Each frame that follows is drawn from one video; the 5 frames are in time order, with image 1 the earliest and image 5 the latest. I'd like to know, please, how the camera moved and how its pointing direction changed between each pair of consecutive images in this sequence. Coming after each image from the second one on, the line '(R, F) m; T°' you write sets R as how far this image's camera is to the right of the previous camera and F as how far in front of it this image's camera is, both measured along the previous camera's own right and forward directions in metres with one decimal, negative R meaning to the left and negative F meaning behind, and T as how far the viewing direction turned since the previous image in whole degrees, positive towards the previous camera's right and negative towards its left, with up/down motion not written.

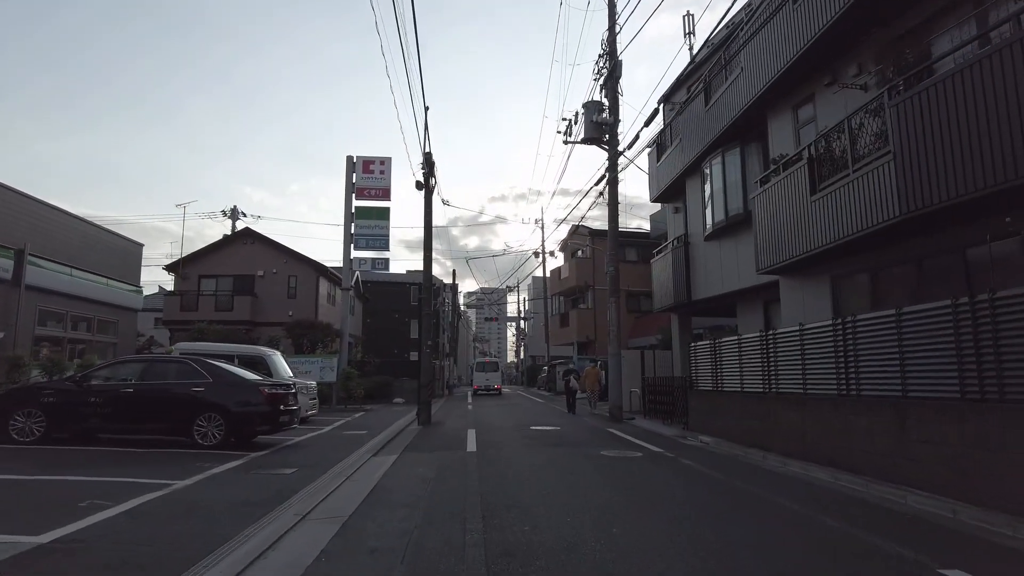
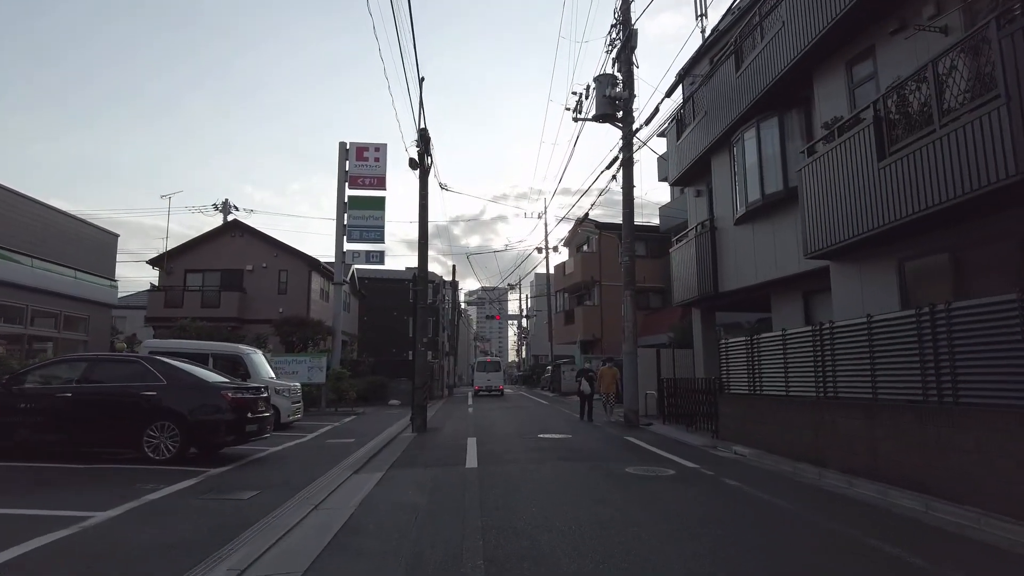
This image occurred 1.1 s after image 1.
(-0.1, +1.7) m; 0°
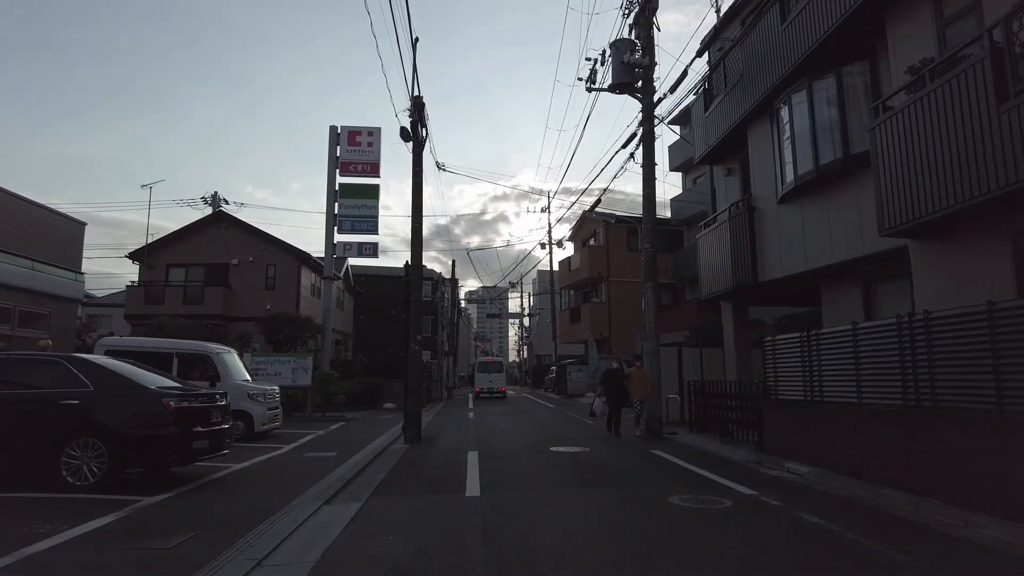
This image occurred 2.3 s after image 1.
(-0.1, +1.9) m; 0°
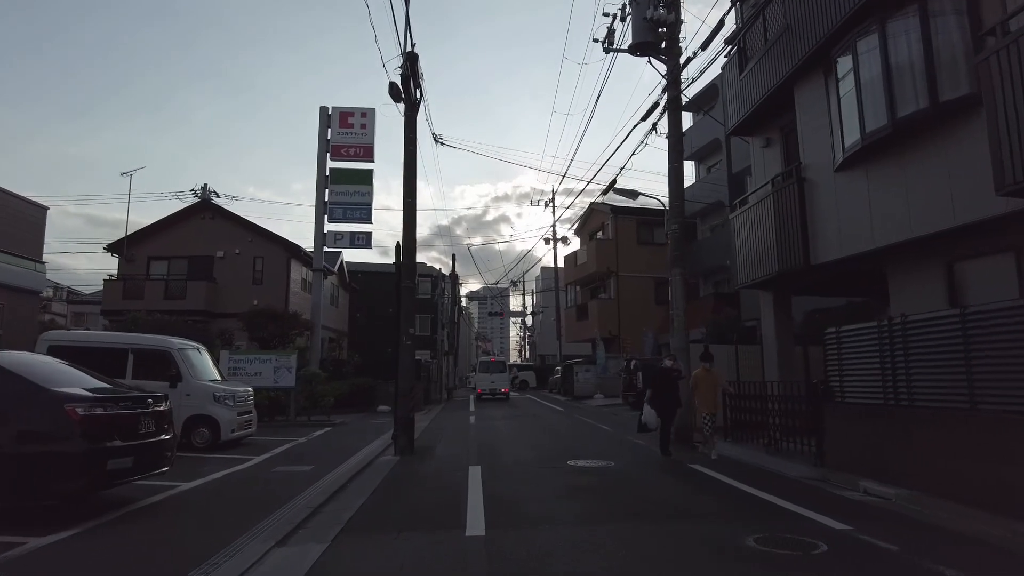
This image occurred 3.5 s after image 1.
(-0.1, +1.9) m; 0°
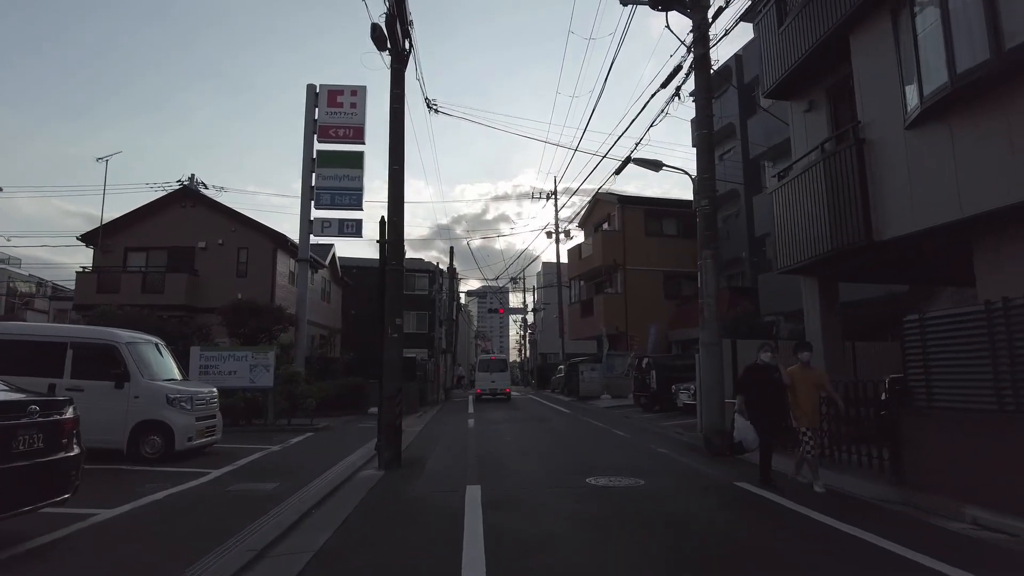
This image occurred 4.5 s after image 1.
(-0.1, +1.7) m; 0°
